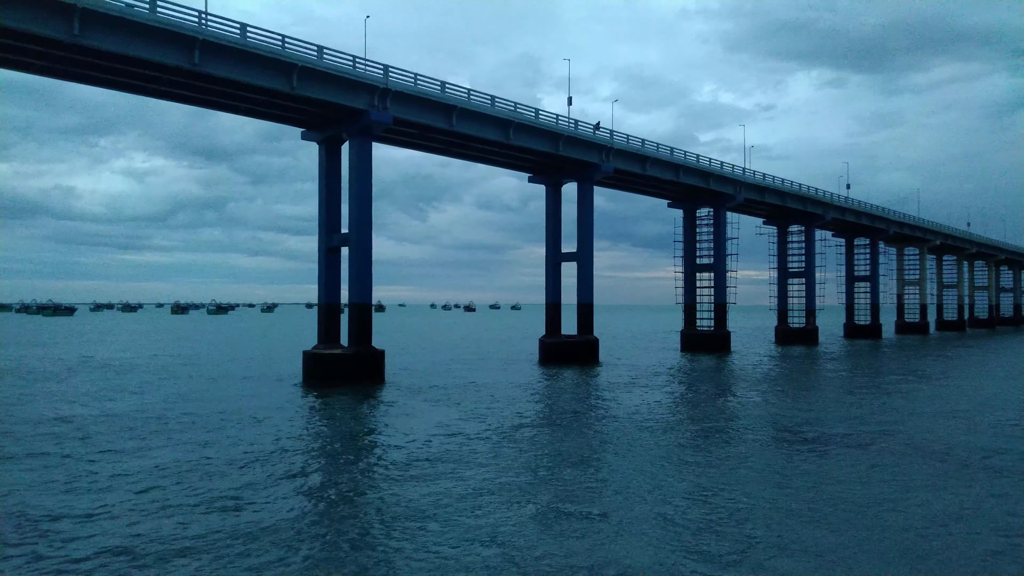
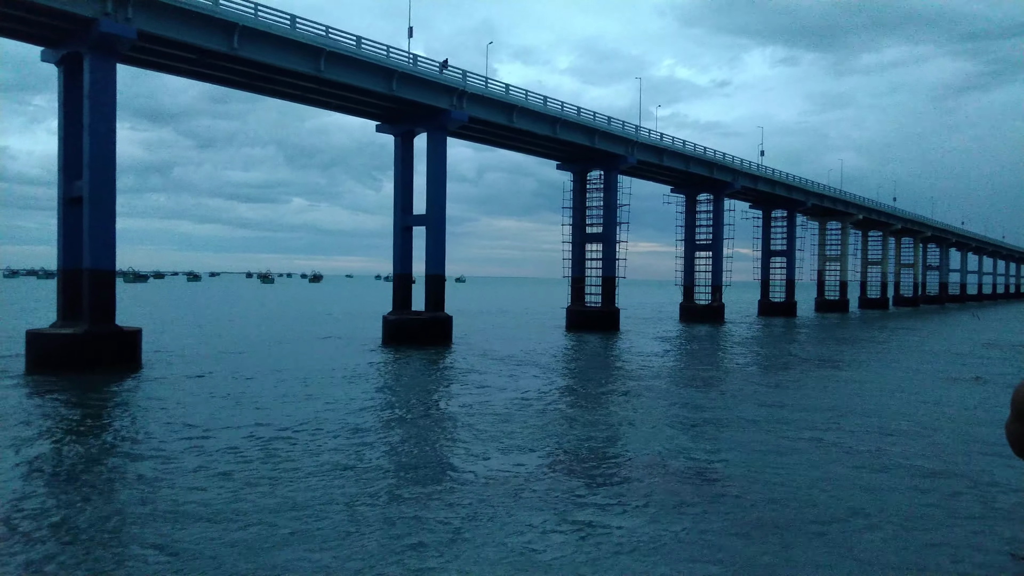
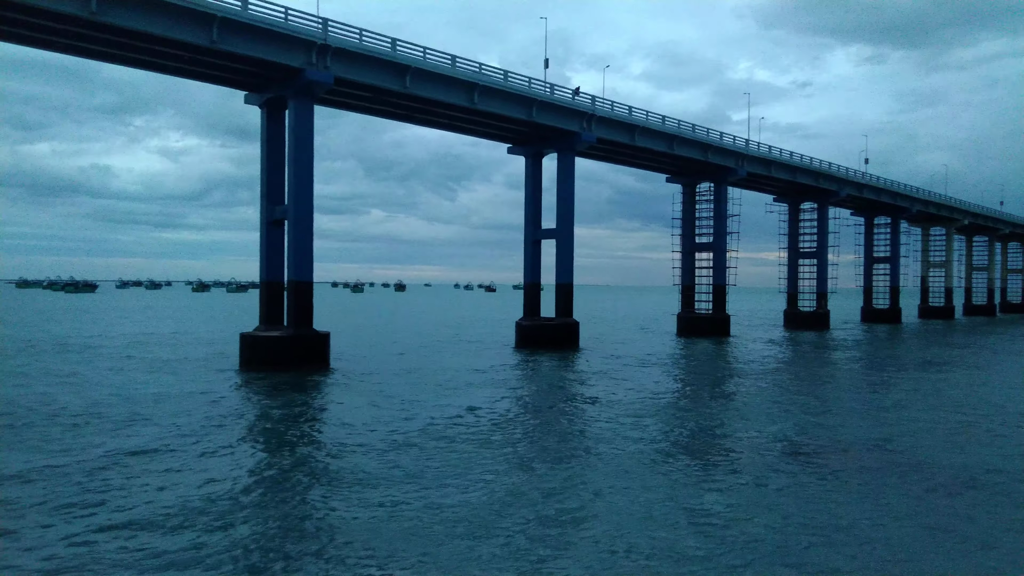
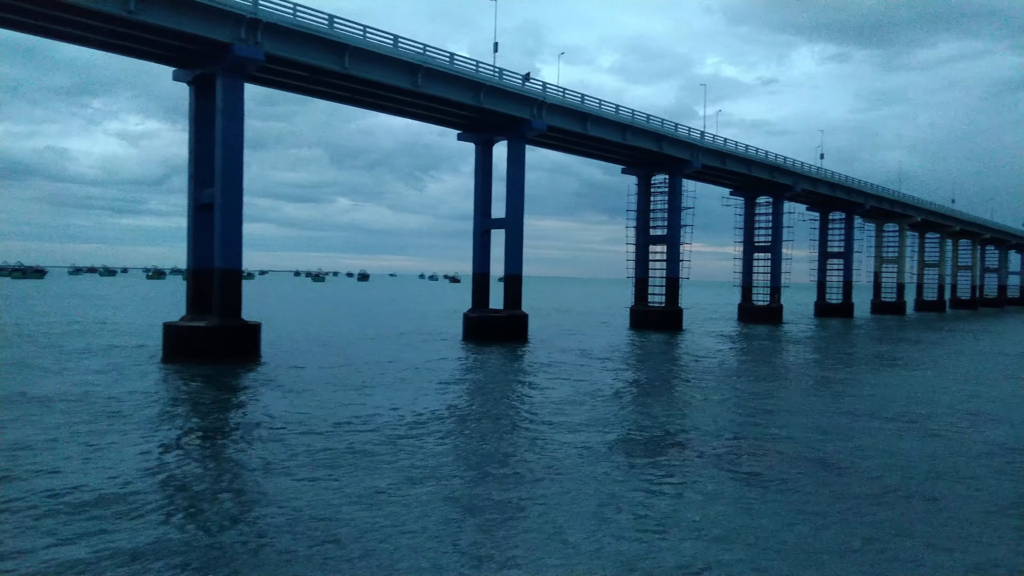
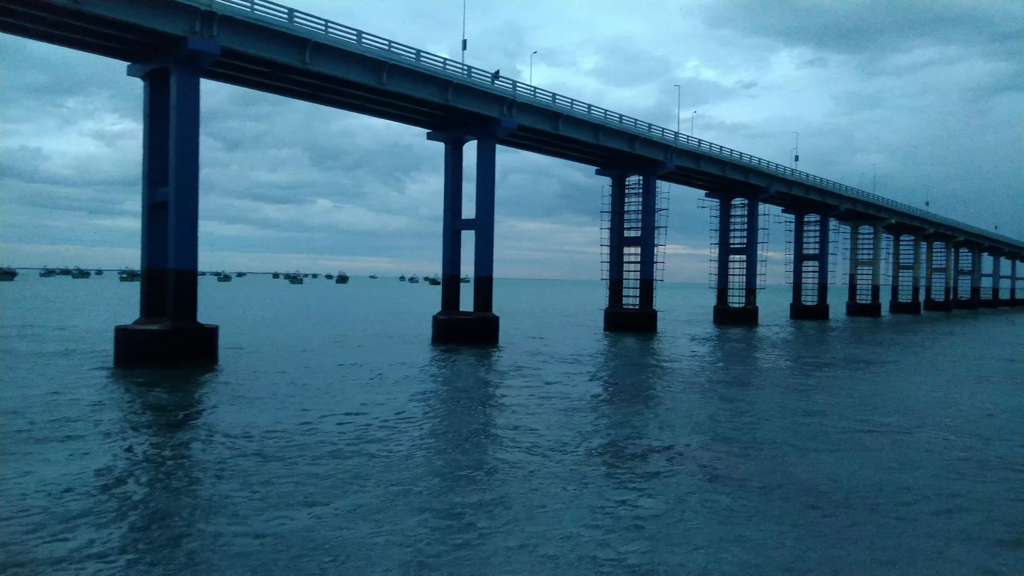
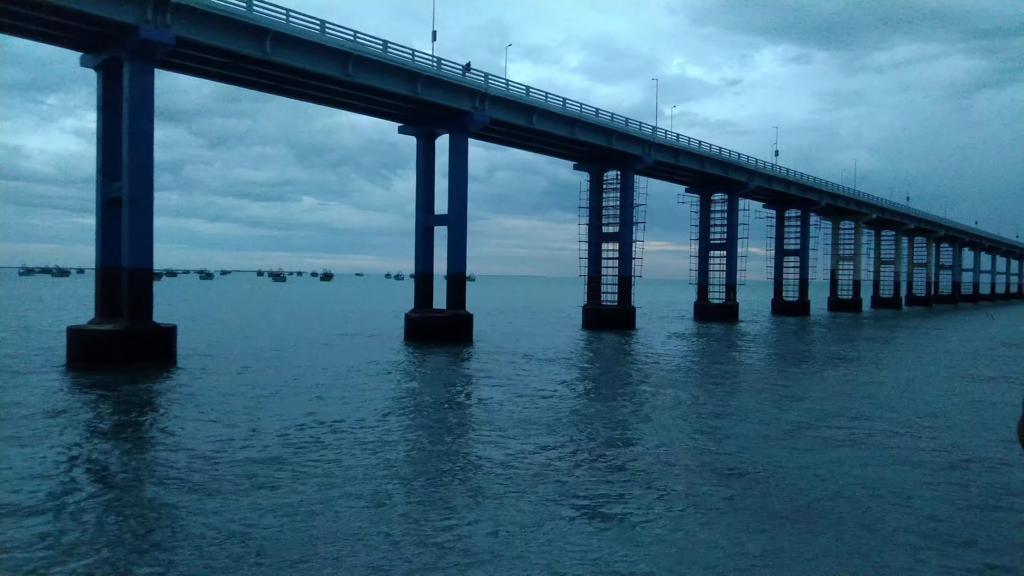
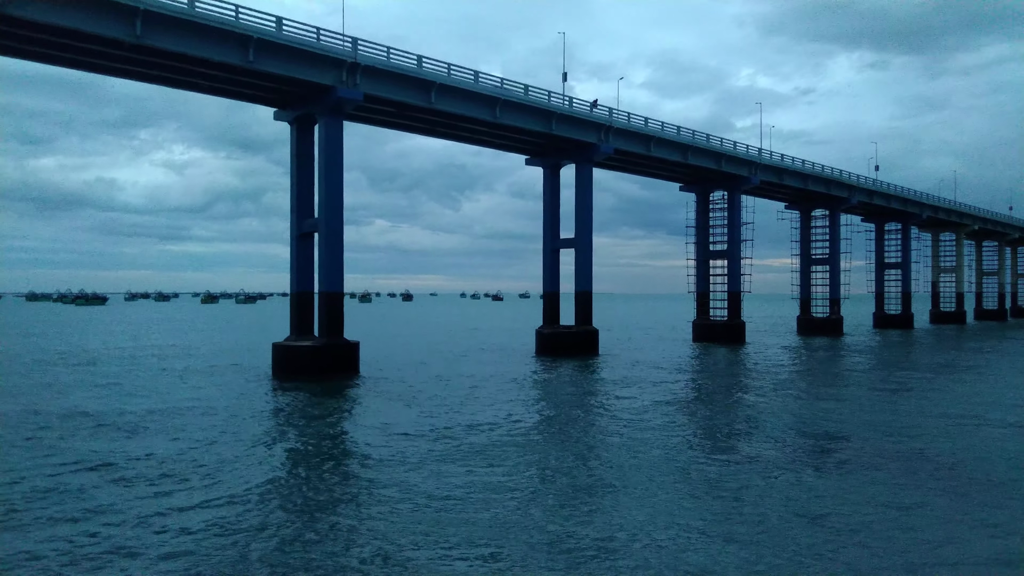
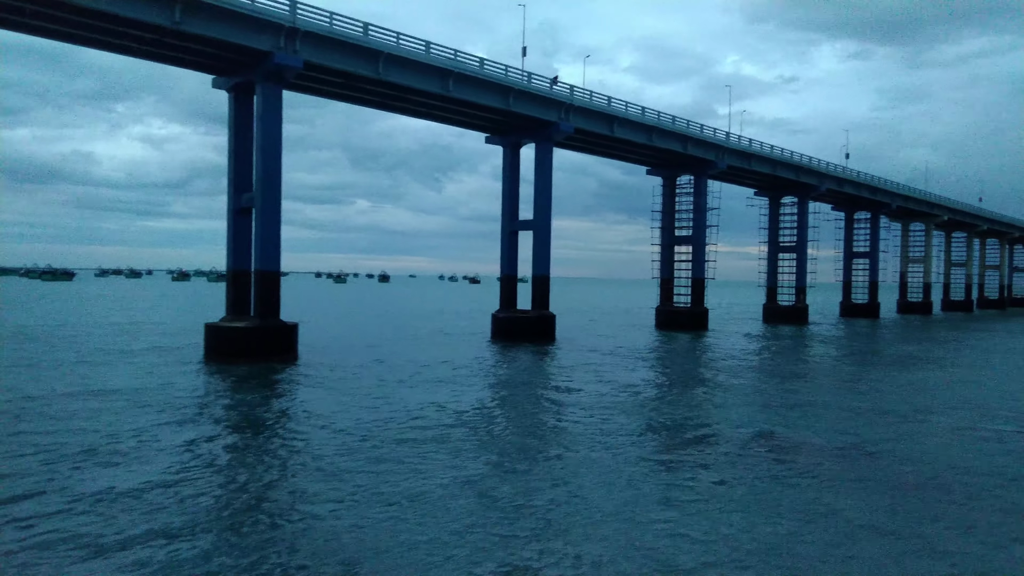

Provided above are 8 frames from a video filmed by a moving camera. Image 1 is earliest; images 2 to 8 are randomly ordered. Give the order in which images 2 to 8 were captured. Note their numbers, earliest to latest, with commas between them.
7, 3, 8, 4, 5, 6, 2
